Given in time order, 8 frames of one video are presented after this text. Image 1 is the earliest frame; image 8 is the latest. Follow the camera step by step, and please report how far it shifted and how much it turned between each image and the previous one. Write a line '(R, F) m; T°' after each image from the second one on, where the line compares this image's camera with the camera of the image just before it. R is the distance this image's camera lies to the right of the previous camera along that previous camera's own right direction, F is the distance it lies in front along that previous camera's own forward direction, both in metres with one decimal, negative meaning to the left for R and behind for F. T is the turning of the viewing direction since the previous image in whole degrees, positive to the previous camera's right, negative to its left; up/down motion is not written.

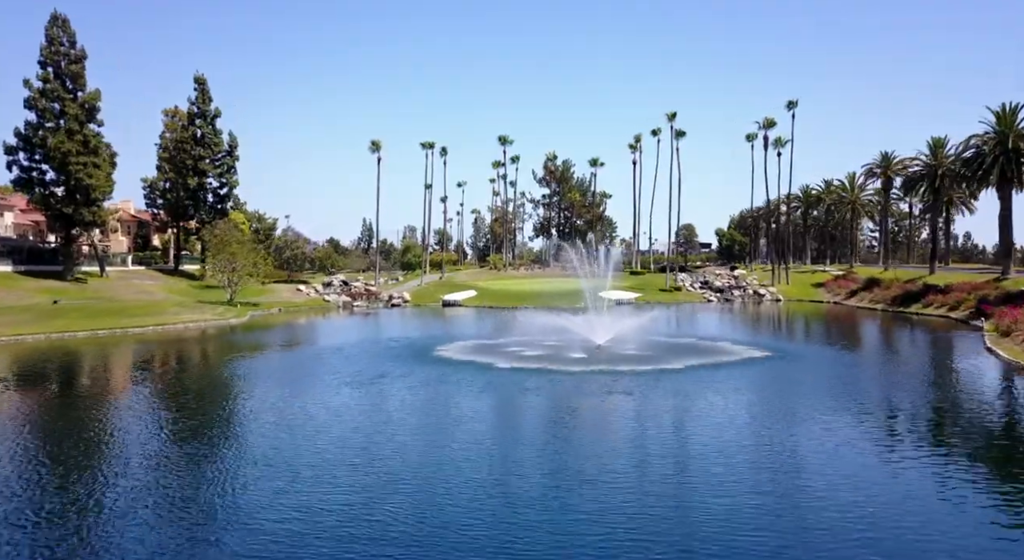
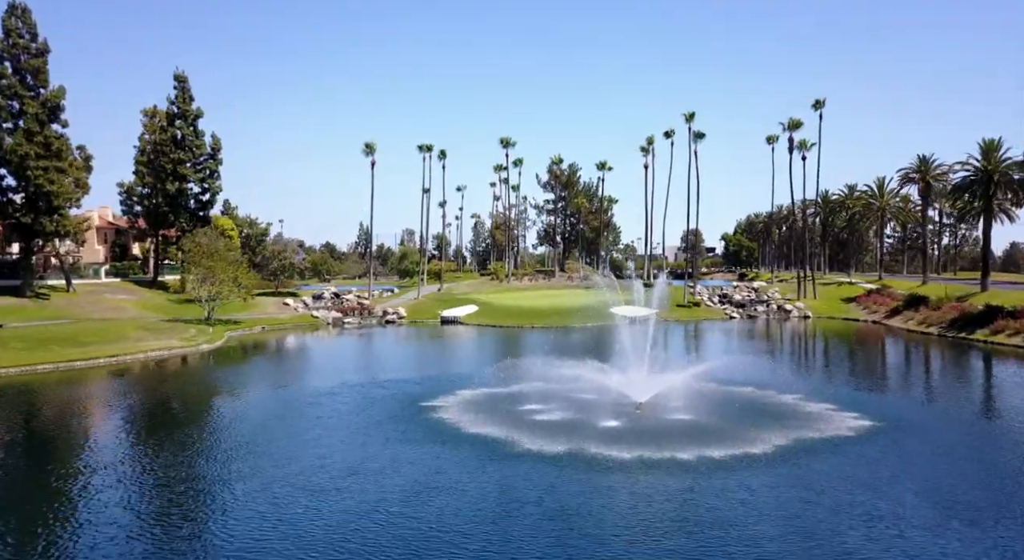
(-0.6, +5.6) m; 0°
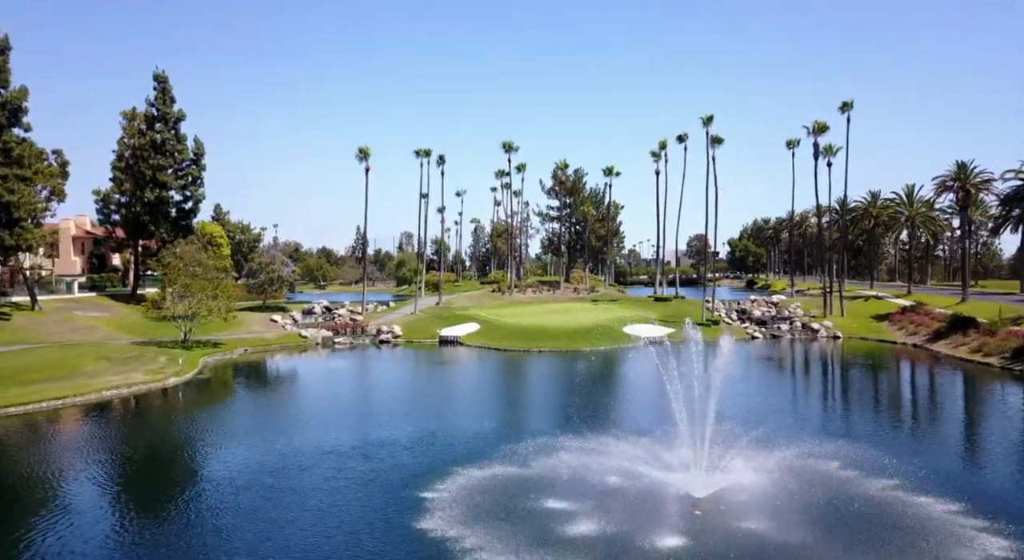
(-0.5, +4.9) m; 0°
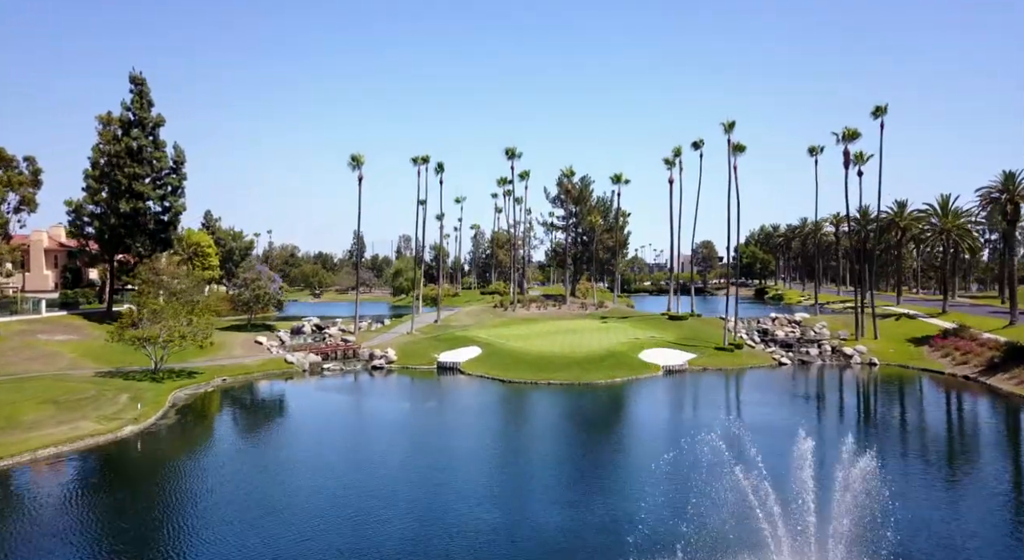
(-0.4, +5.0) m; 0°
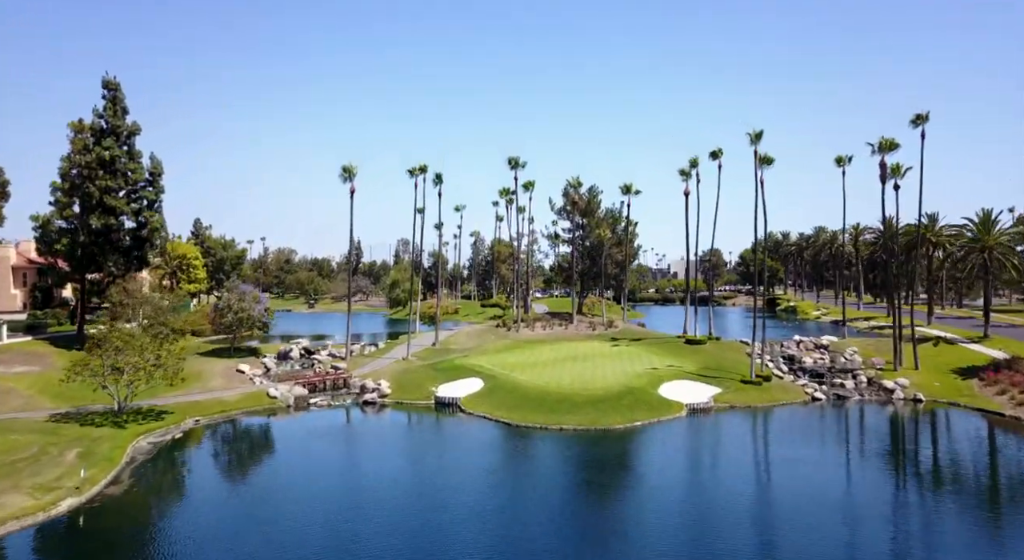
(-0.4, +5.1) m; 0°
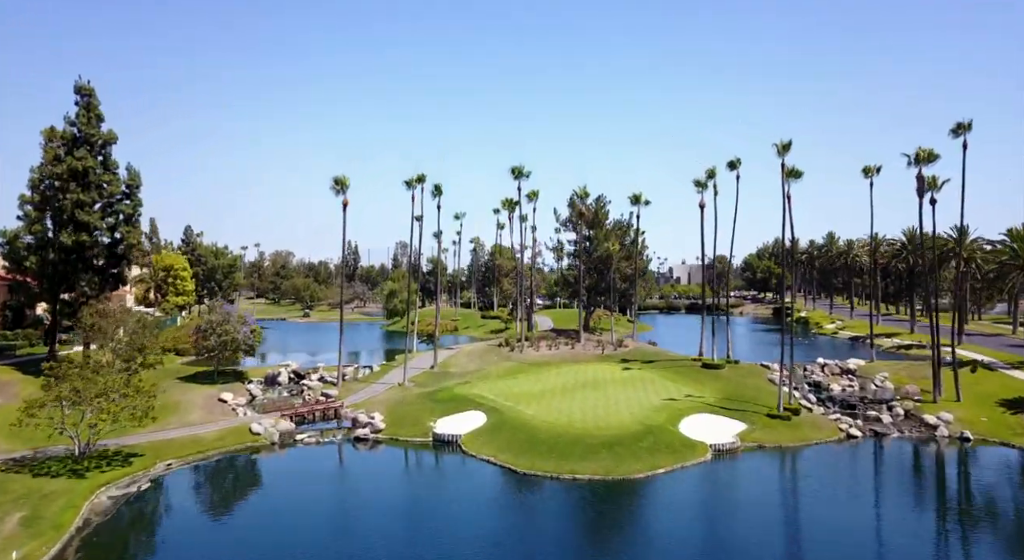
(-0.4, +4.3) m; 0°
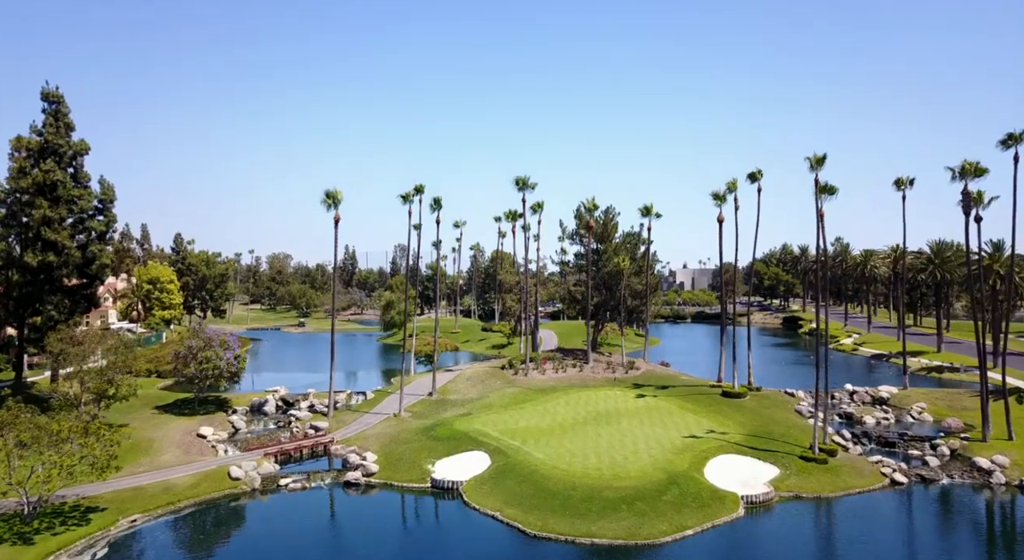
(-0.5, +4.4) m; 0°
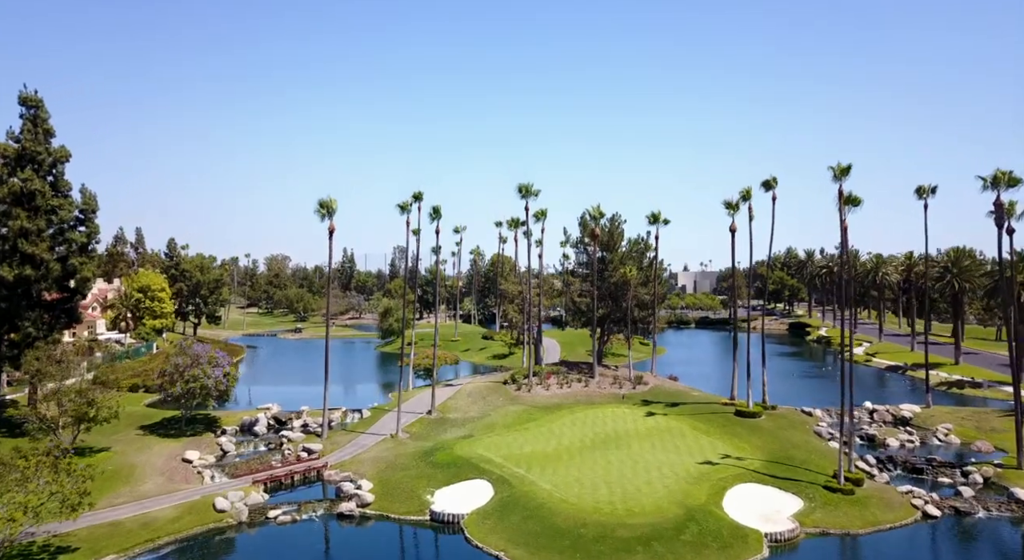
(-0.3, +2.7) m; 0°
